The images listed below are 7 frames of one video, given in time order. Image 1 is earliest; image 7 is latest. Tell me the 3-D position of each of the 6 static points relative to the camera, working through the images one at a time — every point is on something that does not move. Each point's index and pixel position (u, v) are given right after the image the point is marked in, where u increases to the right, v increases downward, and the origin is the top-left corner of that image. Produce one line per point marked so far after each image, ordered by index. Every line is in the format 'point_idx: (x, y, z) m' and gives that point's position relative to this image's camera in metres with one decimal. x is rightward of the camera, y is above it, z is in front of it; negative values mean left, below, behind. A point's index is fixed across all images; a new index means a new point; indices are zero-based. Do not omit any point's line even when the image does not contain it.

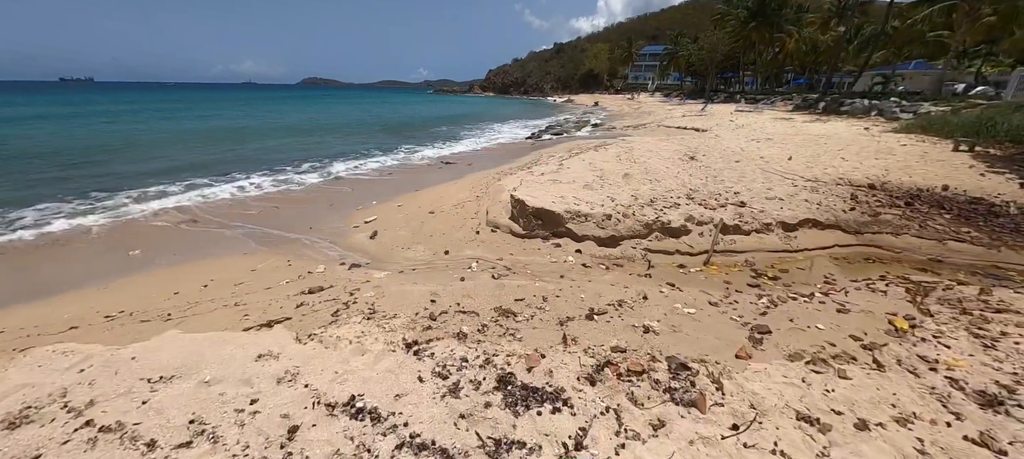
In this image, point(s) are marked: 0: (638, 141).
0: (+5.2, +3.7, +14.6) m
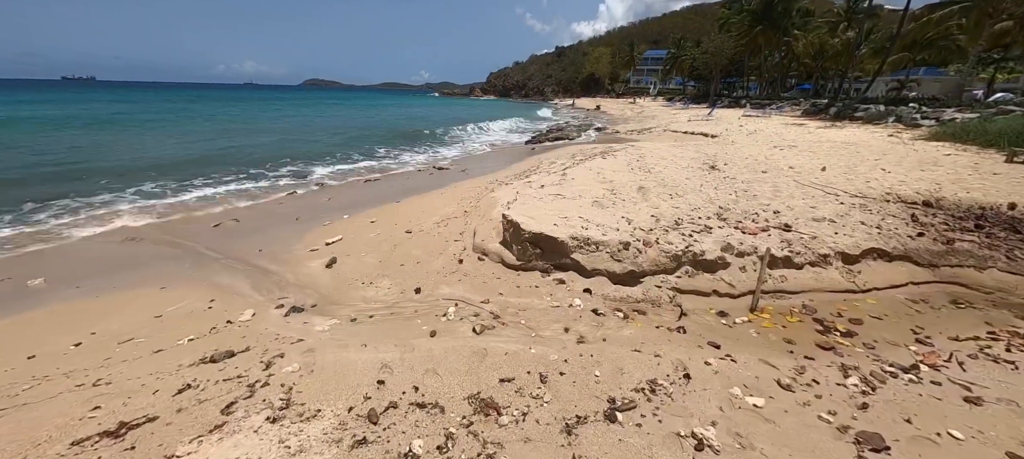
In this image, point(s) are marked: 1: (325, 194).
0: (+5.2, +3.1, +13.2) m
1: (-6.2, +1.2, +11.5) m
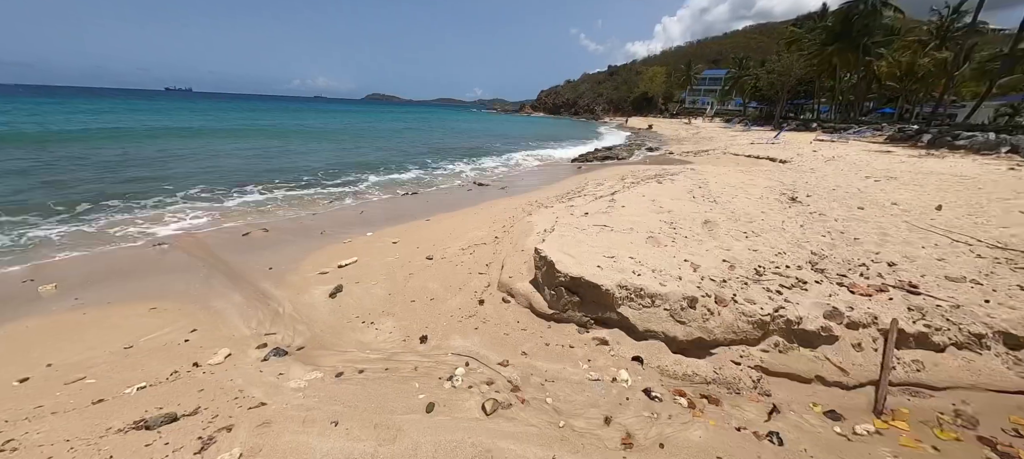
0: (+6.6, +1.9, +11.7) m
1: (-5.0, +0.8, +11.2) m
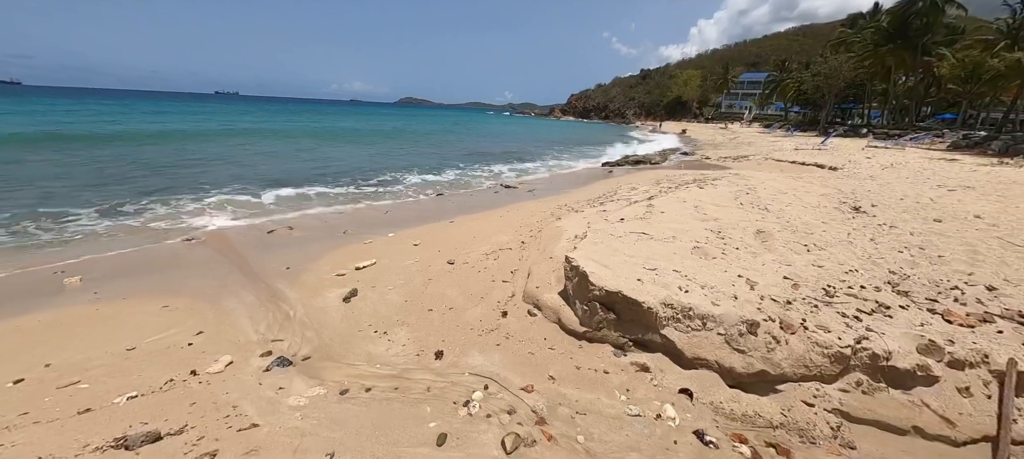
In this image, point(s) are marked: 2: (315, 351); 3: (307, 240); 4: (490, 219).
0: (+7.5, +1.6, +10.7) m
1: (-4.1, +0.8, +11.1) m
2: (-2.0, -1.2, +3.6) m
3: (-4.4, -0.2, +7.4) m
4: (-0.5, +0.3, +8.5) m
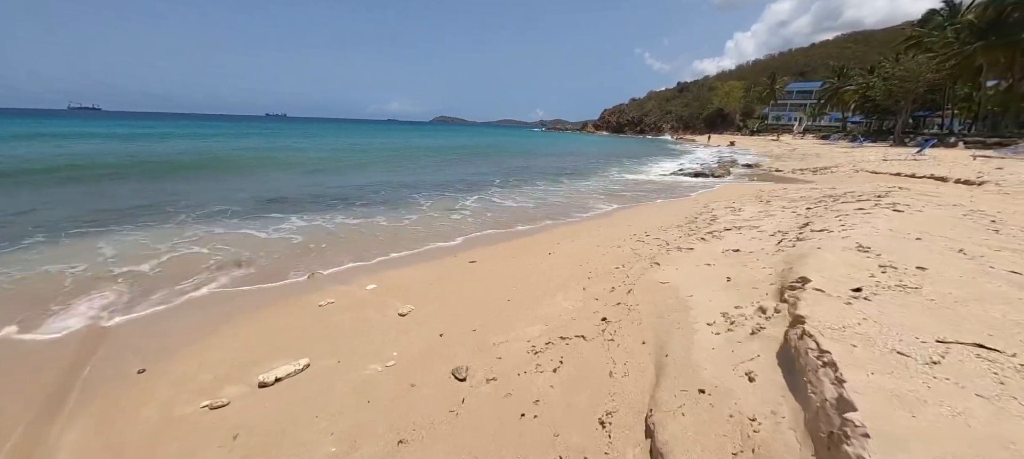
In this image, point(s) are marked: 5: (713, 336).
0: (+8.5, +0.7, +7.1) m
1: (-3.1, 0.0, +8.4) m
2: (-1.6, -1.7, +0.6) m
3: (-3.6, -0.9, +4.6) m
4: (+0.3, -0.5, +5.4) m
5: (+1.5, -0.7, +2.7) m
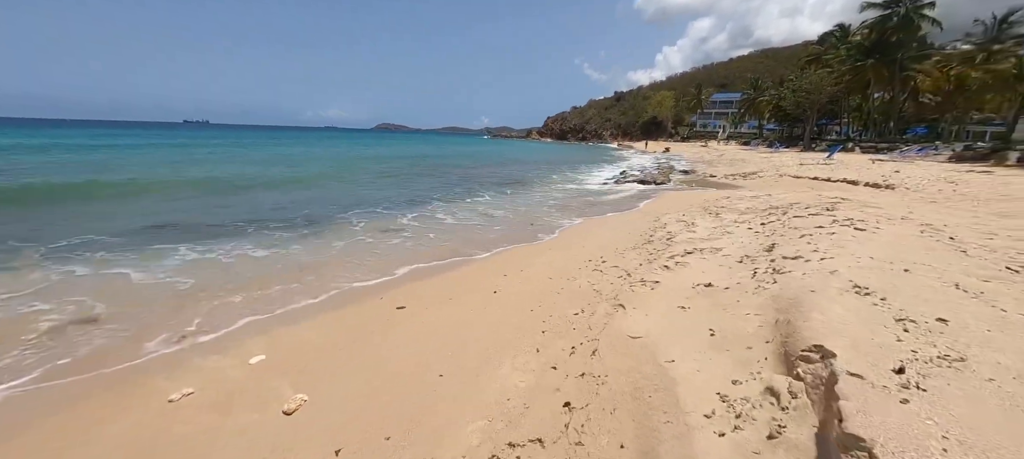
0: (+7.3, +0.6, +7.3) m
1: (-4.2, -0.7, +6.9) m
2: (-1.7, -2.1, -0.6) m
3: (-4.2, -1.5, +3.2) m
4: (-0.5, -0.9, +4.5) m
5: (+1.1, -1.1, +1.9) m
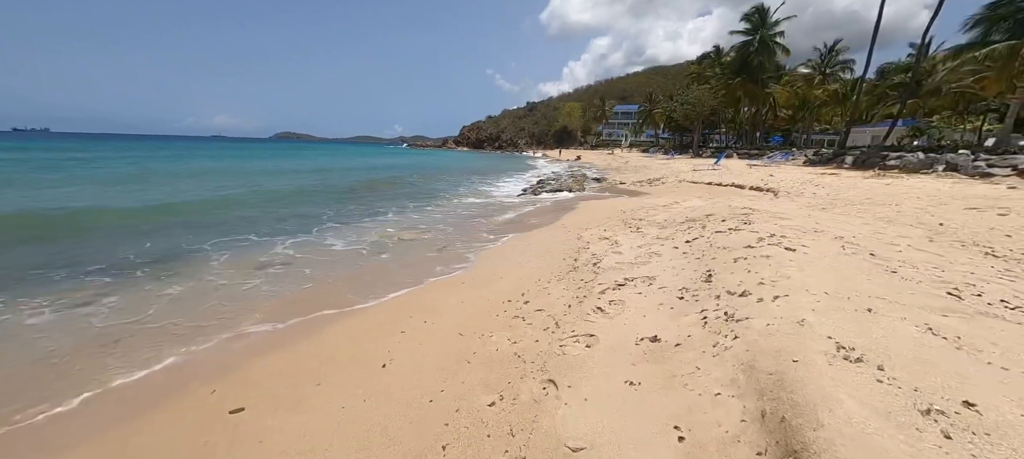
0: (+5.5, +0.4, +7.6) m
1: (-5.7, -1.5, +4.8) m
2: (-1.5, -2.6, -2.1) m
3: (-4.8, -2.1, +1.0) m
4: (-1.5, -1.4, +3.2) m
5: (+0.6, -1.4, +1.0) m
